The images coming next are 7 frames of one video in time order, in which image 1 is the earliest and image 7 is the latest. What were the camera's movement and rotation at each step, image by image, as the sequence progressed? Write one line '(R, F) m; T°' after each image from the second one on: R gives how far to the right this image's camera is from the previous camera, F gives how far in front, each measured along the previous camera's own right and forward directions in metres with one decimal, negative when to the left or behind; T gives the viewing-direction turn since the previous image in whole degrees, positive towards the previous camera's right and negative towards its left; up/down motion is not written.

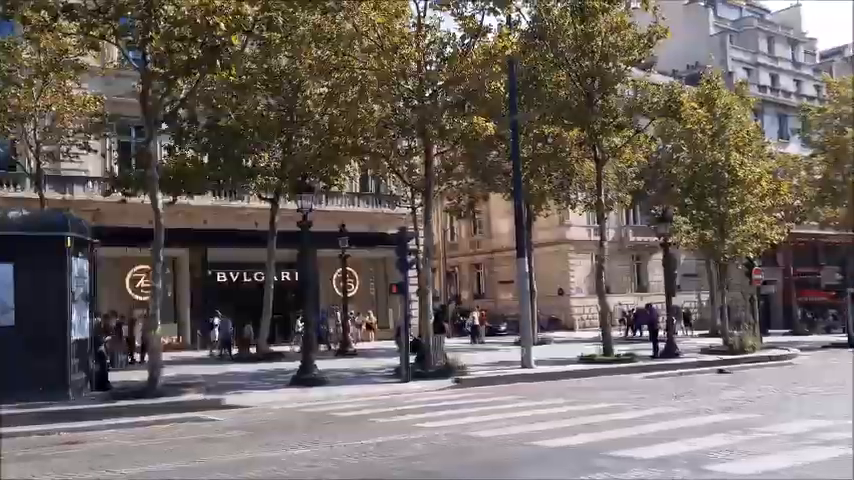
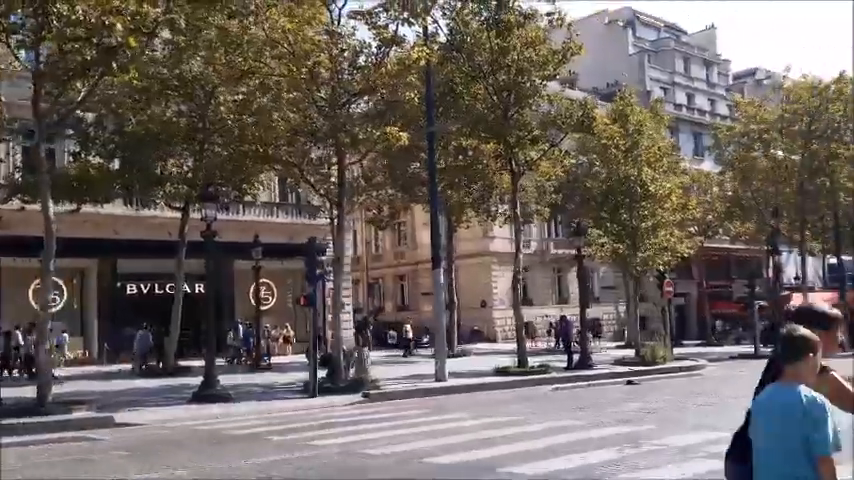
(+0.3, +0.3) m; +5°
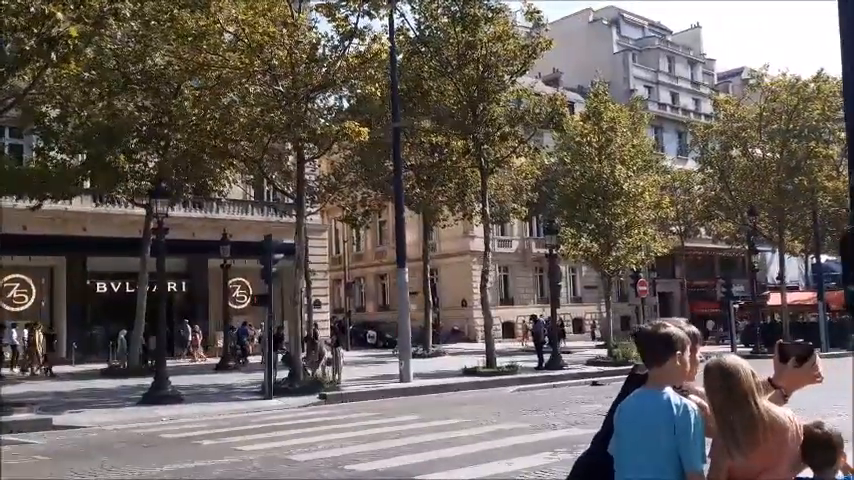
(+0.8, +0.4) m; +1°
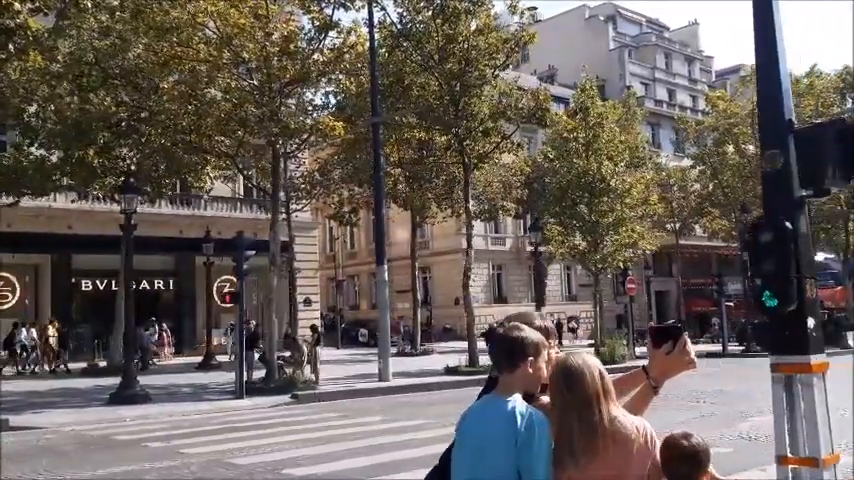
(+0.6, +0.4) m; 0°
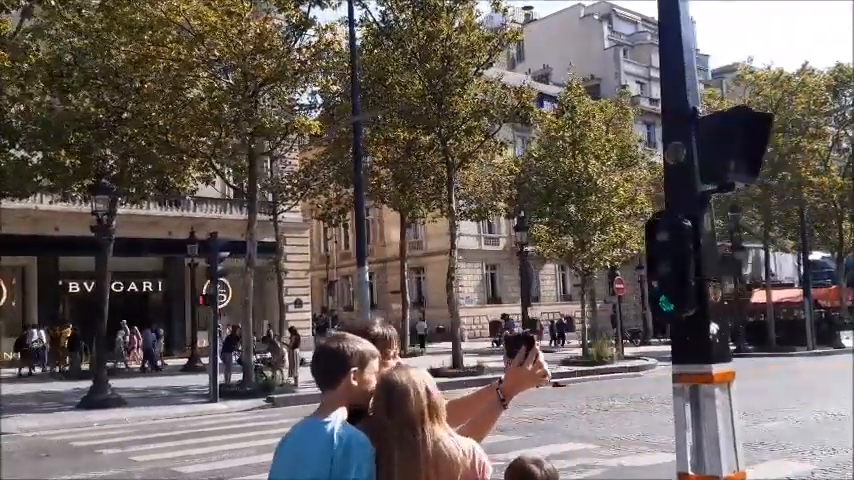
(+0.6, +0.3) m; 0°
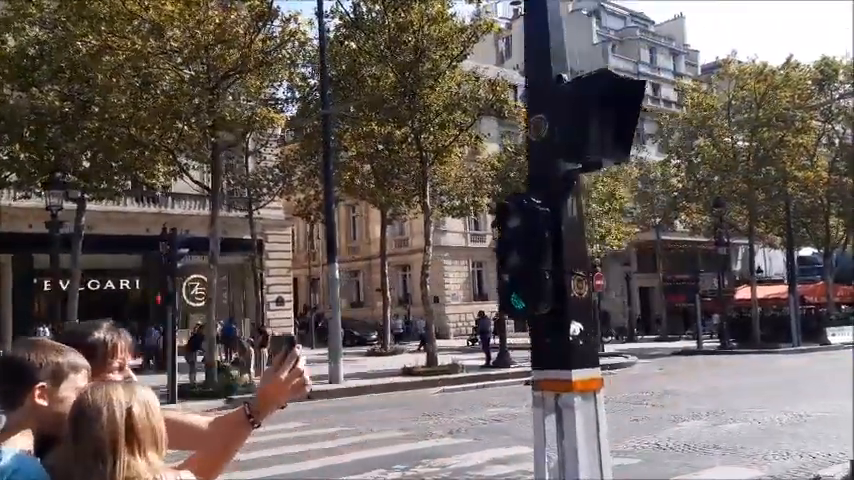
(+0.7, +0.5) m; 0°
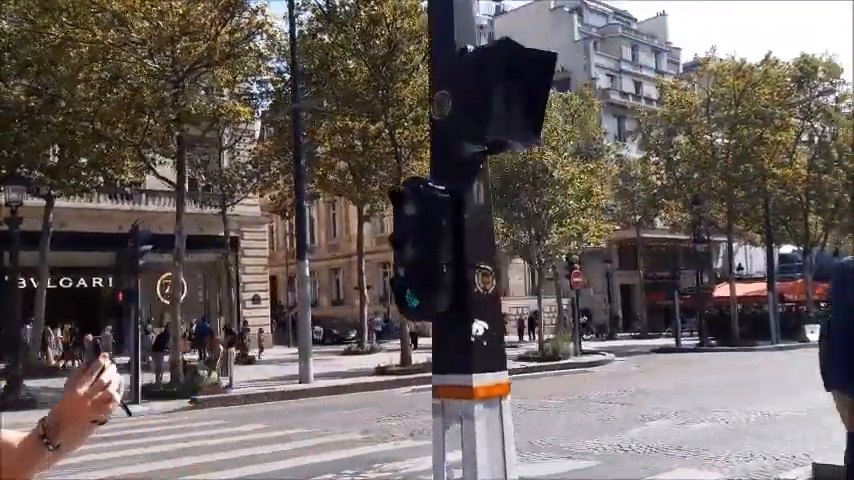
(+0.3, +0.3) m; +1°
